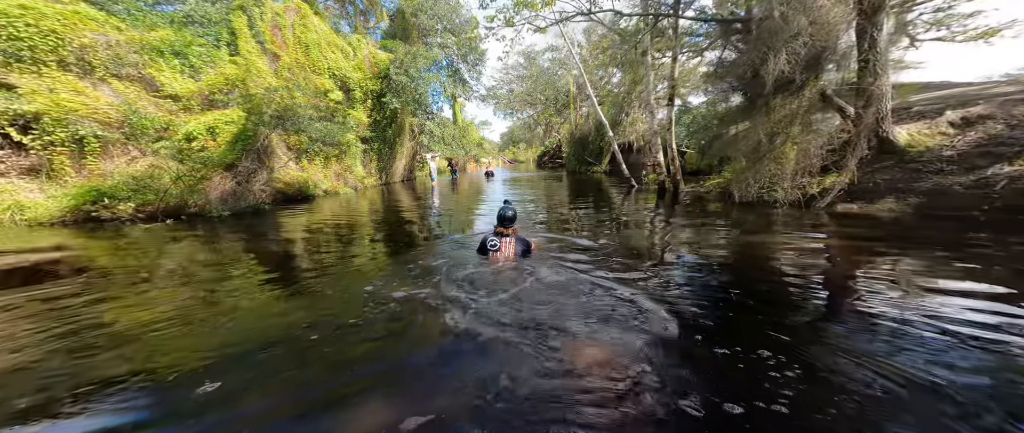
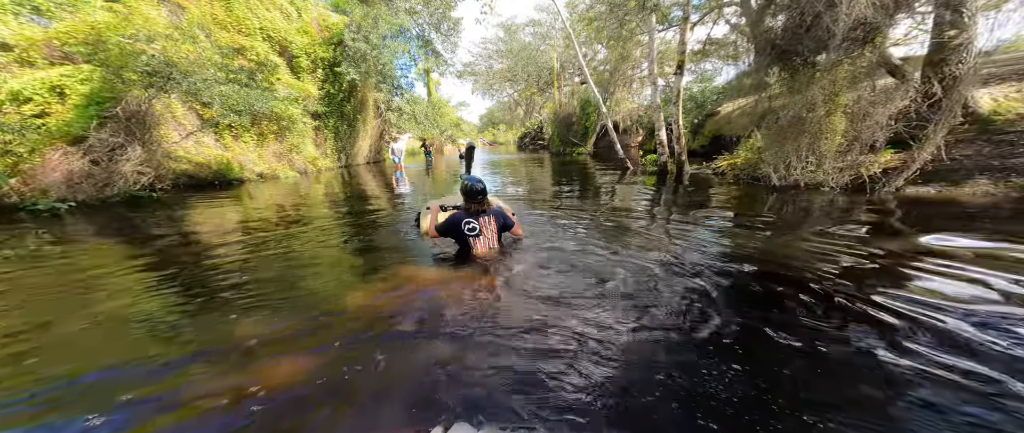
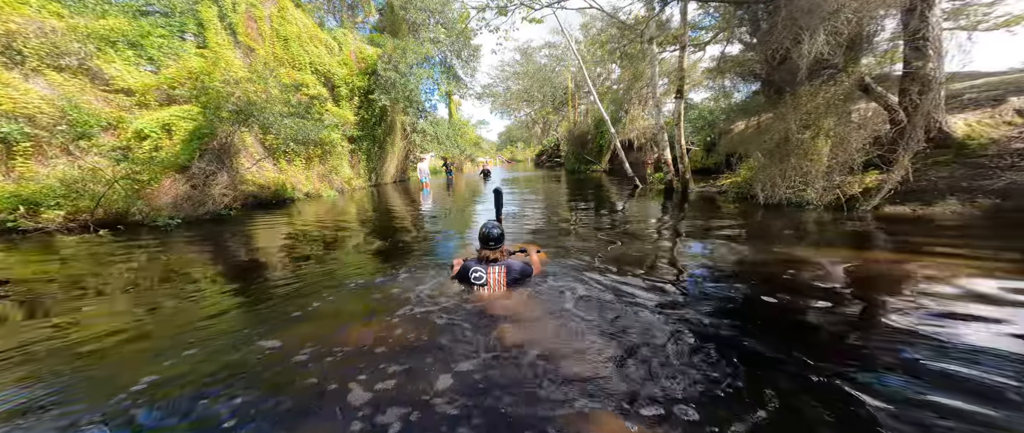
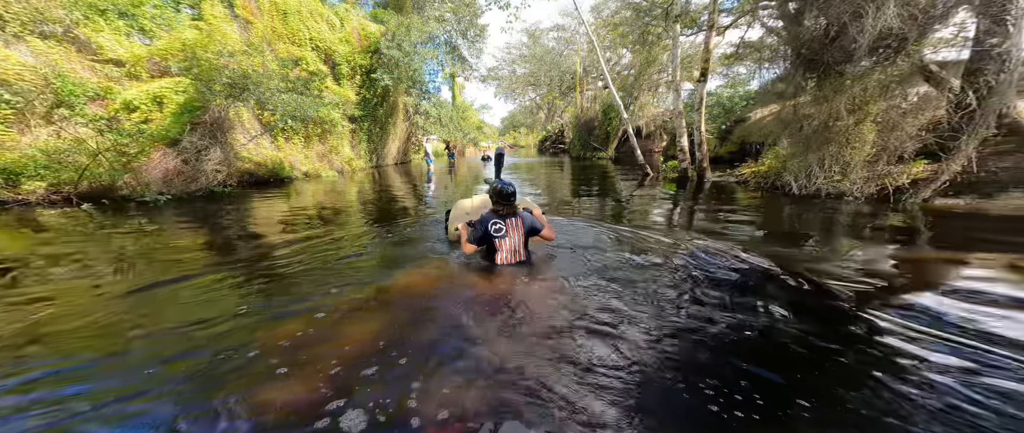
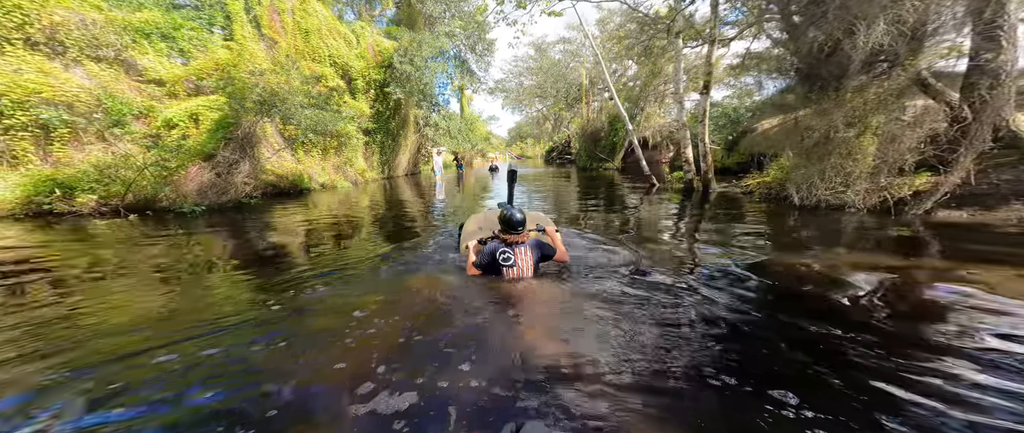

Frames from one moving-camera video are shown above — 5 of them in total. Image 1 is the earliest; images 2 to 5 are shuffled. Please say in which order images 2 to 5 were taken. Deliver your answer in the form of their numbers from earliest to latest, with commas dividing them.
3, 5, 4, 2
